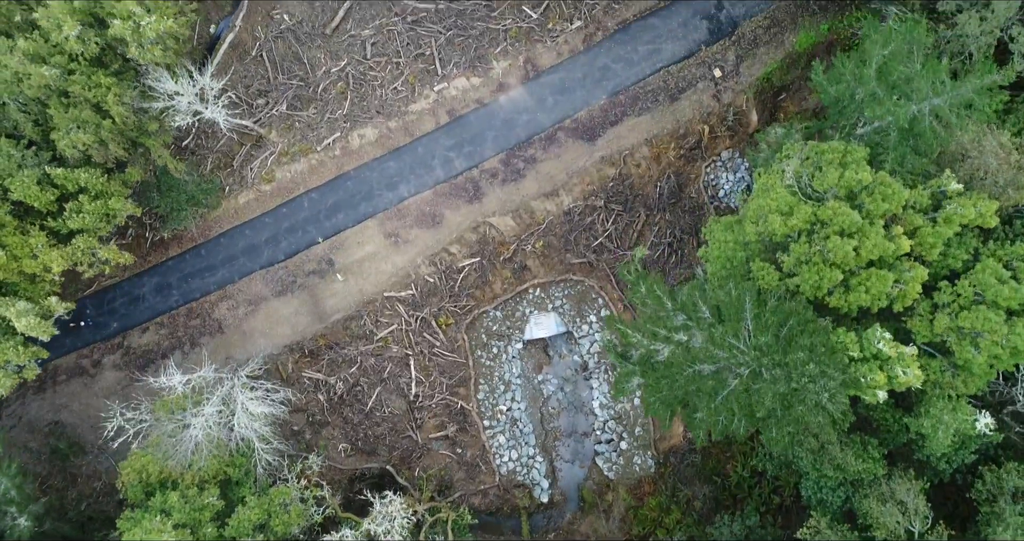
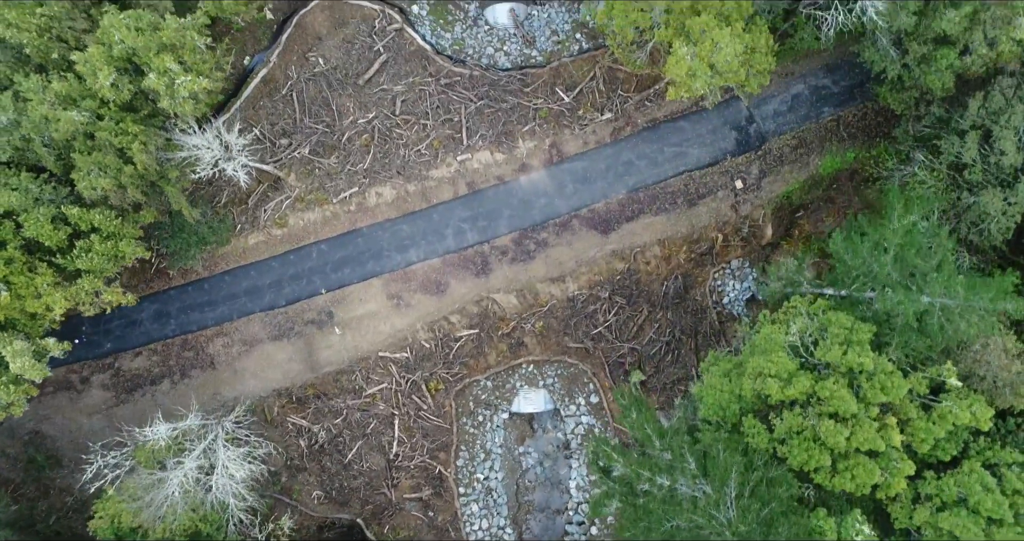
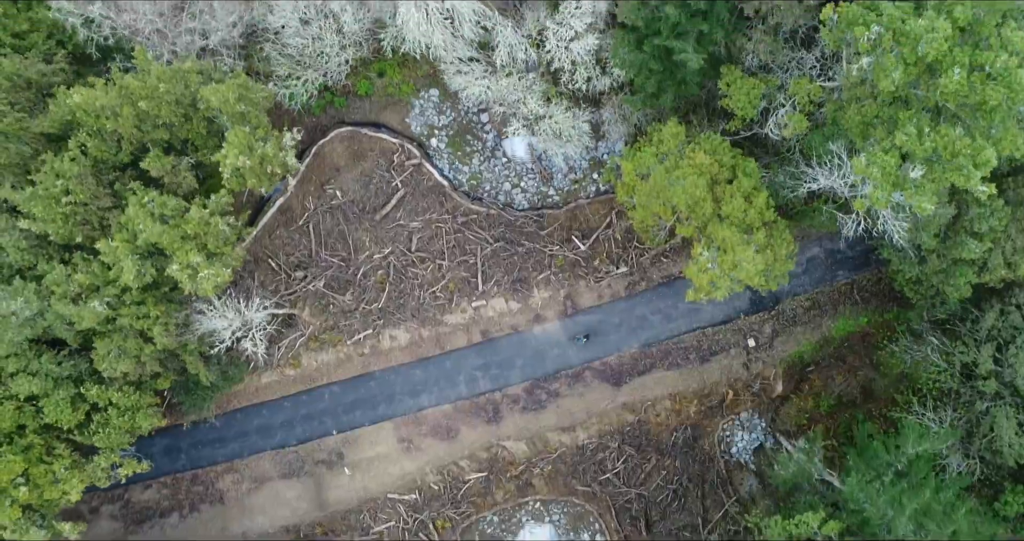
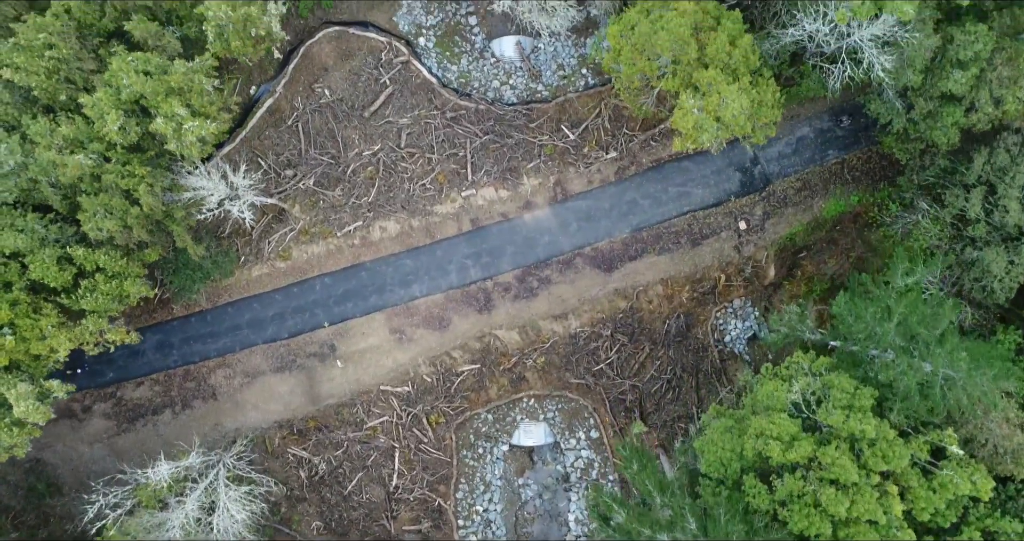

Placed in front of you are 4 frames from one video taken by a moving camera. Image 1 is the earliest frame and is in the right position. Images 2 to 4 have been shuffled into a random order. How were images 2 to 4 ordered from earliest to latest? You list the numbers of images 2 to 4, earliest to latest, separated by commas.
2, 4, 3
